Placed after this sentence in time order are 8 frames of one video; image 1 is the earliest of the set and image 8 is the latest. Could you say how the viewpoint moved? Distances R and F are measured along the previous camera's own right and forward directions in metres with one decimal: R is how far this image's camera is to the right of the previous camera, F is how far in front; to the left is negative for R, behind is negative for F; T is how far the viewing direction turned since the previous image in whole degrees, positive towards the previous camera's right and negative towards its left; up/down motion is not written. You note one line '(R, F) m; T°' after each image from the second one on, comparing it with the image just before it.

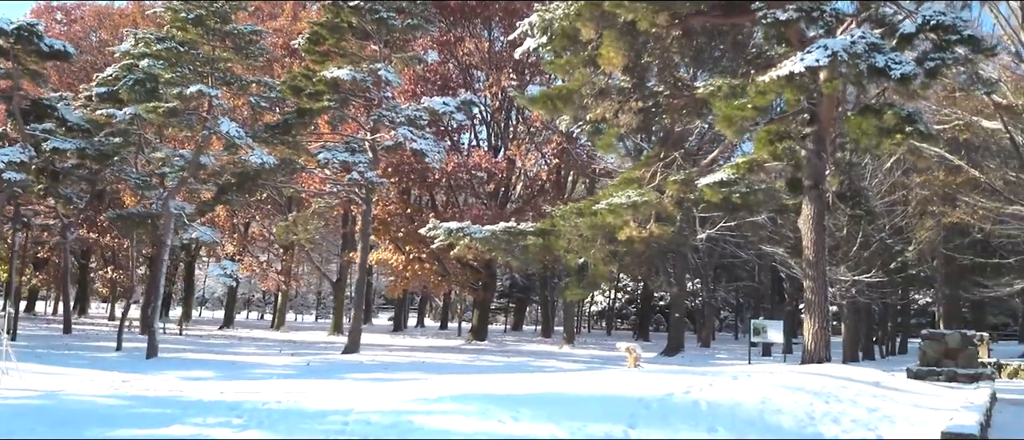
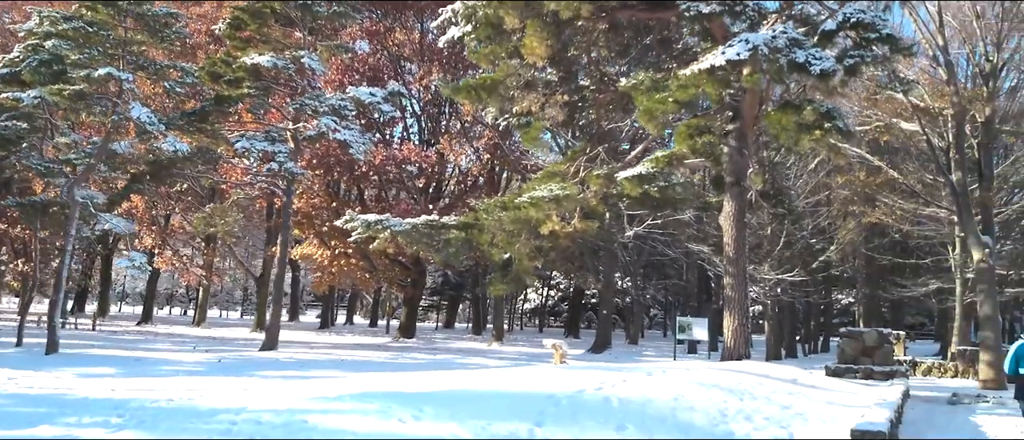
(+0.3, +0.4) m; +4°
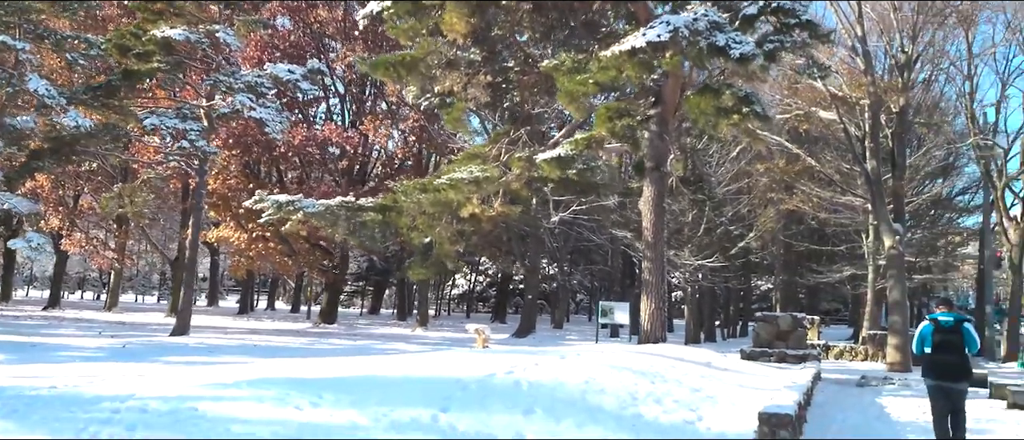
(+0.2, +0.3) m; +5°
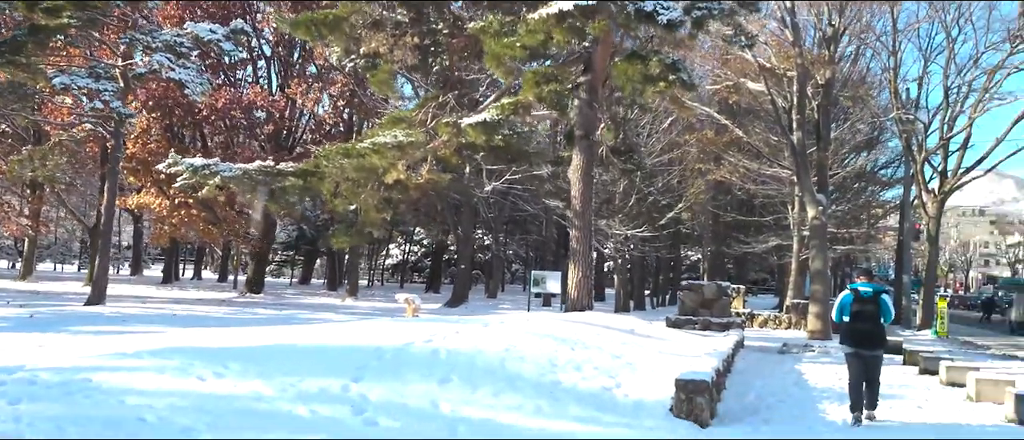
(+0.2, +0.2) m; +4°
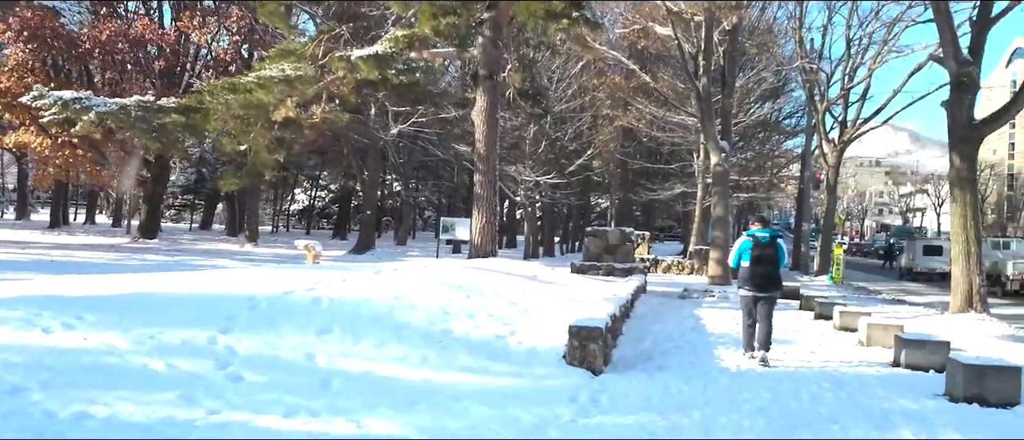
(+0.2, +0.5) m; +6°
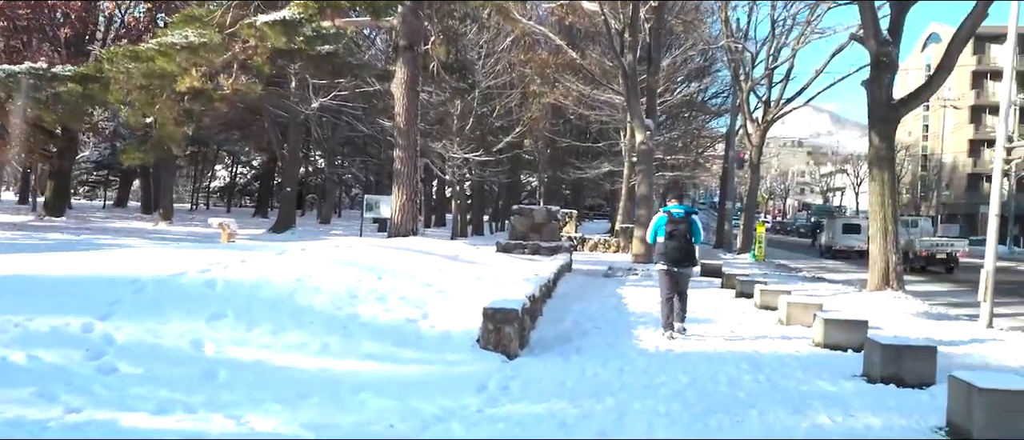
(+0.2, +0.4) m; +5°
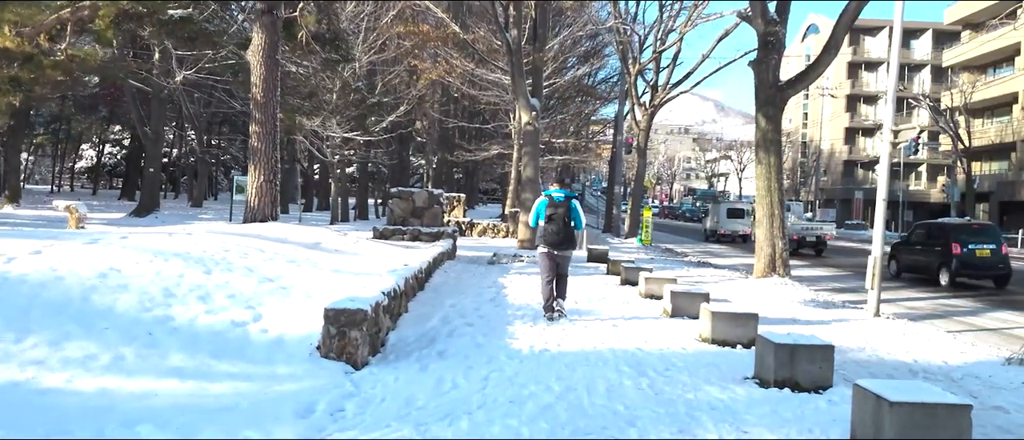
(+0.3, +1.0) m; +7°
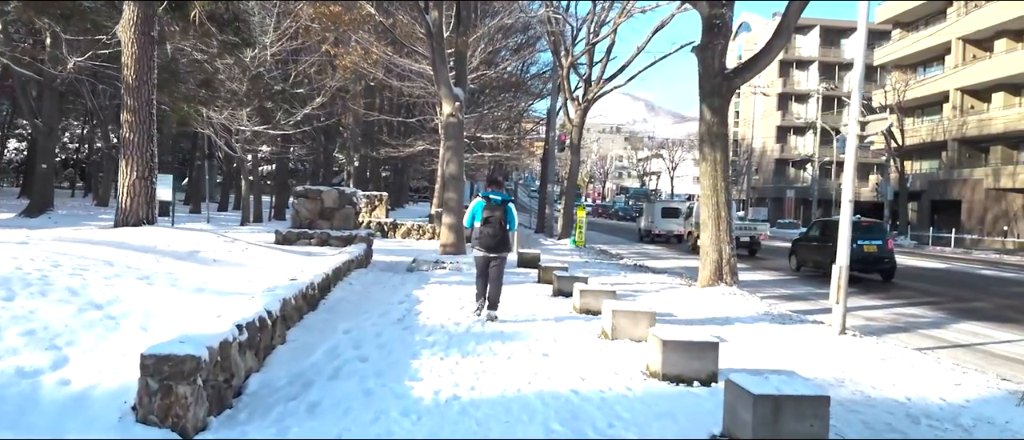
(+0.2, +1.5) m; +4°
